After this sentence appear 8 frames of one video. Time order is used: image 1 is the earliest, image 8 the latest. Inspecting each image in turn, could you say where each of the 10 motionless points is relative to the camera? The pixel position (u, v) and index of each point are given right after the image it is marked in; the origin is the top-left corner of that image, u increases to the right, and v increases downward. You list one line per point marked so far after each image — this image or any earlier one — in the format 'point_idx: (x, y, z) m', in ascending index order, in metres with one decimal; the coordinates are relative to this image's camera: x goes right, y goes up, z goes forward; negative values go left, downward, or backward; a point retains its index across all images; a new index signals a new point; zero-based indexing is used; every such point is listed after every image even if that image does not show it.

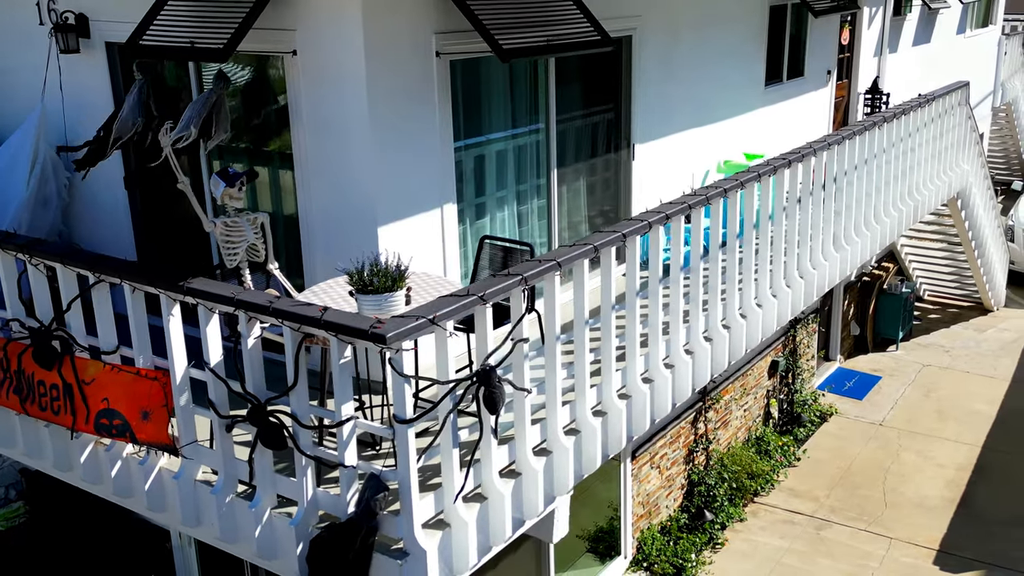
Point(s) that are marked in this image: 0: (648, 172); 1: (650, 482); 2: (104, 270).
0: (+0.9, +0.8, +7.5) m
1: (+1.1, -1.5, +7.8) m
2: (-1.9, +0.1, +4.7) m
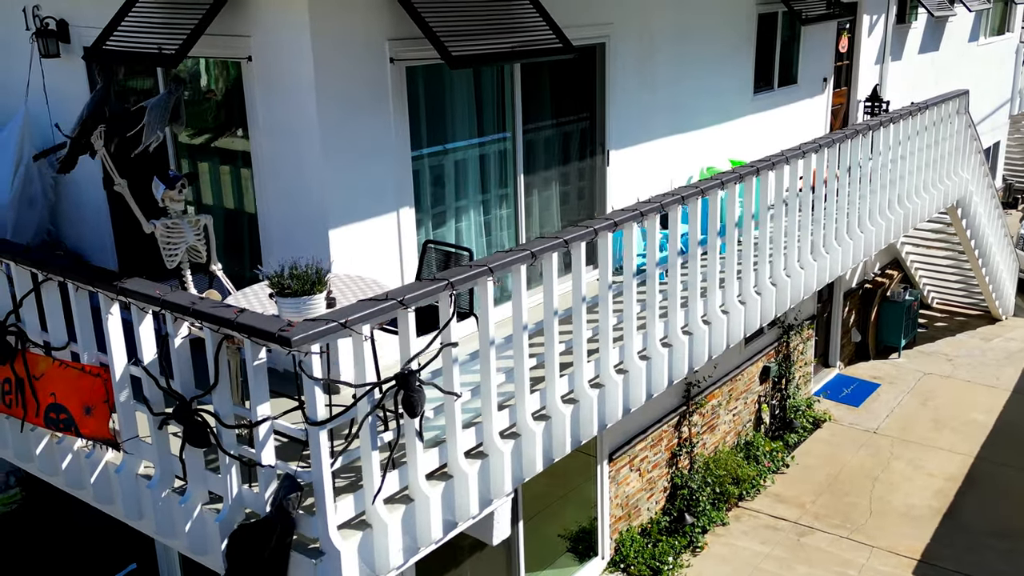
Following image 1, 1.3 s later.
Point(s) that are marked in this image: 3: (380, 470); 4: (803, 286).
0: (+0.8, +0.8, +7.5) m
1: (+0.9, -1.5, +7.8) m
2: (-2.2, +0.1, +4.9) m
3: (-0.6, -0.8, +4.5) m
4: (+2.1, 0.0, +7.6) m
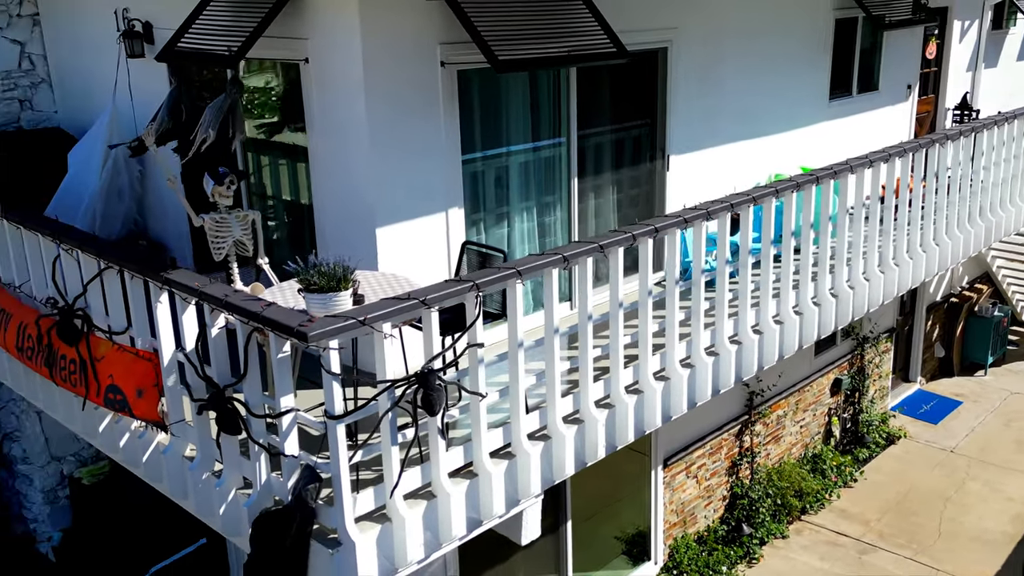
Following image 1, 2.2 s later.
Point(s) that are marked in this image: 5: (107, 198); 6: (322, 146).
0: (+1.2, +0.8, +7.4) m
1: (+1.3, -1.5, +7.8) m
2: (-2.0, +0.2, +5.2) m
3: (-0.5, -0.8, +4.6) m
4: (+2.6, -0.1, +7.4) m
5: (-2.8, +0.6, +7.1) m
6: (-1.1, +0.8, +5.9) m
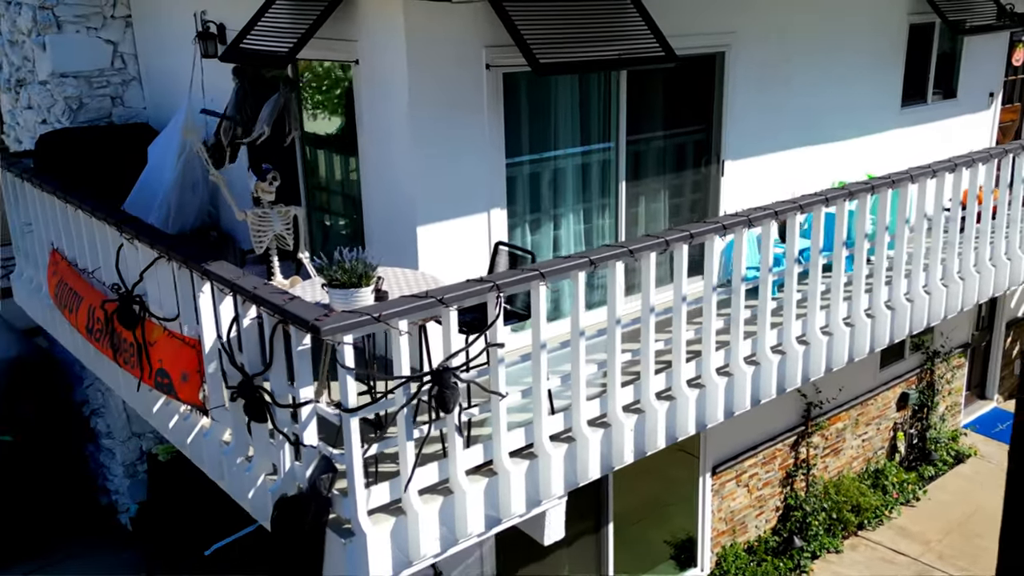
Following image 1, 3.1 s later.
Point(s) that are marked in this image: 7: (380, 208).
0: (+1.6, +0.7, +7.4) m
1: (+1.7, -1.6, +7.7) m
2: (-1.9, +0.2, +5.5) m
3: (-0.4, -0.8, +4.7) m
4: (+2.9, -0.2, +7.2) m
5: (-2.4, +0.7, +7.5) m
6: (-0.8, +0.8, +6.1) m
7: (-0.8, +0.5, +6.1) m
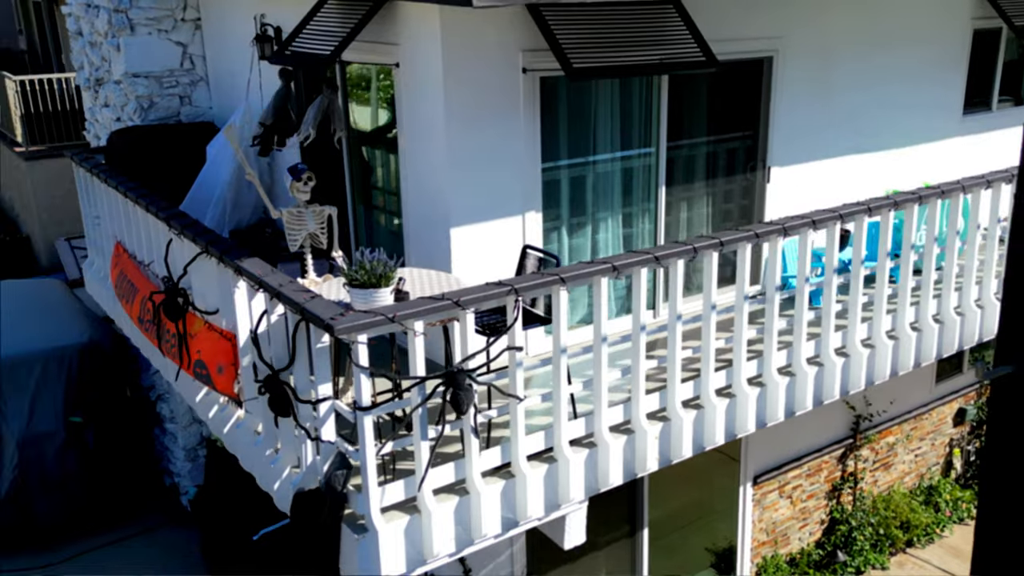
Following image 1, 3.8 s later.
0: (+1.9, +0.7, +7.3) m
1: (+2.0, -1.6, +7.6) m
2: (-1.7, +0.2, +5.7) m
3: (-0.4, -0.8, +4.8) m
4: (+3.2, -0.3, +7.0) m
5: (-2.1, +0.7, +7.7) m
6: (-0.6, +0.8, +6.2) m
7: (-0.6, +0.5, +6.2) m
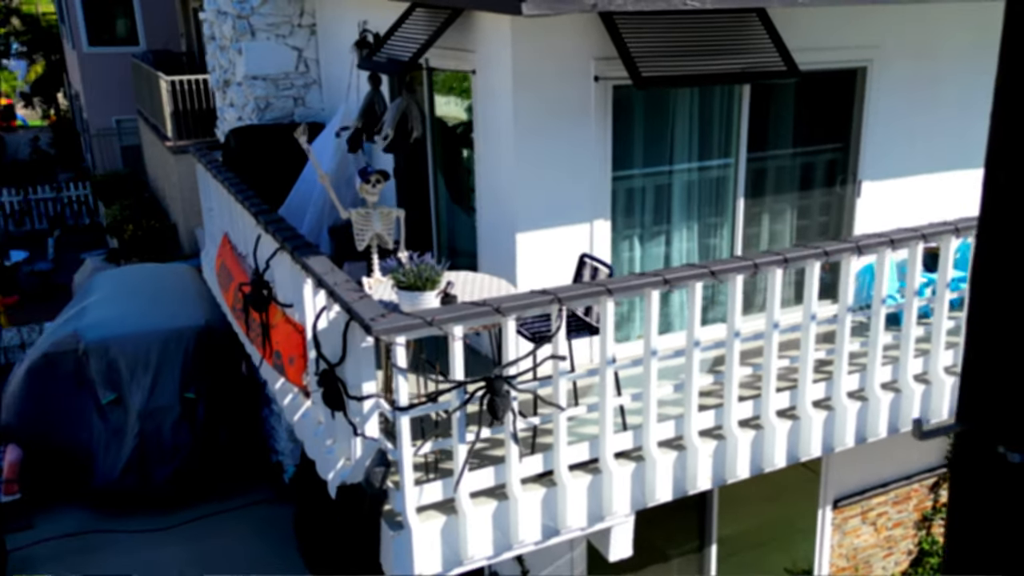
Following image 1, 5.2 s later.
0: (+2.5, +0.5, +7.0) m
1: (+2.5, -1.8, +7.3) m
2: (-1.3, +0.3, +6.0) m
3: (-0.2, -0.8, +4.9) m
4: (+3.6, -0.4, +6.5) m
5: (-1.4, +0.8, +8.0) m
6: (-0.2, +0.8, +6.3) m
7: (-0.1, +0.5, +6.3) m
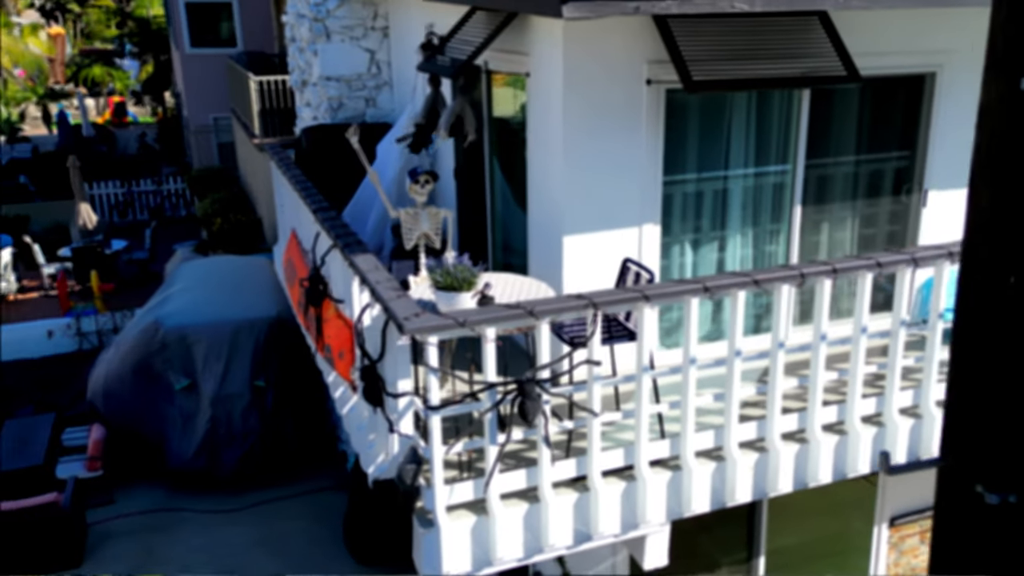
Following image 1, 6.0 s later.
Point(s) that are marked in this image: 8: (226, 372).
0: (+2.9, +0.4, +6.7) m
1: (+2.8, -1.9, +7.1) m
2: (-1.1, +0.3, +6.1) m
3: (-0.1, -0.8, +5.0) m
4: (+3.9, -0.6, +6.2) m
5: (-0.9, +0.8, +8.1) m
6: (+0.1, +0.8, +6.3) m
7: (+0.2, +0.4, +6.3) m
8: (-2.8, -0.8, +10.0) m
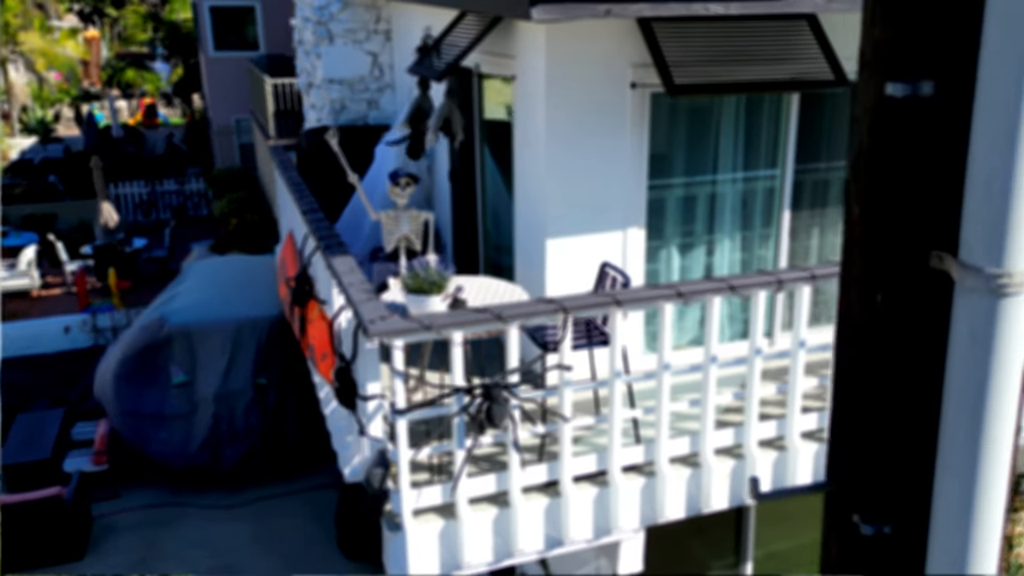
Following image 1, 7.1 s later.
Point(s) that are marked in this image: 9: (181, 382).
0: (+2.8, +0.4, +6.6) m
1: (+2.7, -1.9, +7.0) m
2: (-1.2, +0.3, +6.2) m
3: (-0.2, -0.9, +4.9) m
4: (+3.8, -0.6, +6.0) m
5: (-0.9, +0.8, +8.1) m
6: (0.0, +0.8, +6.3) m
7: (+0.1, +0.4, +6.3) m
8: (-2.8, -0.8, +10.1) m
9: (-3.2, -1.0, +10.1) m
